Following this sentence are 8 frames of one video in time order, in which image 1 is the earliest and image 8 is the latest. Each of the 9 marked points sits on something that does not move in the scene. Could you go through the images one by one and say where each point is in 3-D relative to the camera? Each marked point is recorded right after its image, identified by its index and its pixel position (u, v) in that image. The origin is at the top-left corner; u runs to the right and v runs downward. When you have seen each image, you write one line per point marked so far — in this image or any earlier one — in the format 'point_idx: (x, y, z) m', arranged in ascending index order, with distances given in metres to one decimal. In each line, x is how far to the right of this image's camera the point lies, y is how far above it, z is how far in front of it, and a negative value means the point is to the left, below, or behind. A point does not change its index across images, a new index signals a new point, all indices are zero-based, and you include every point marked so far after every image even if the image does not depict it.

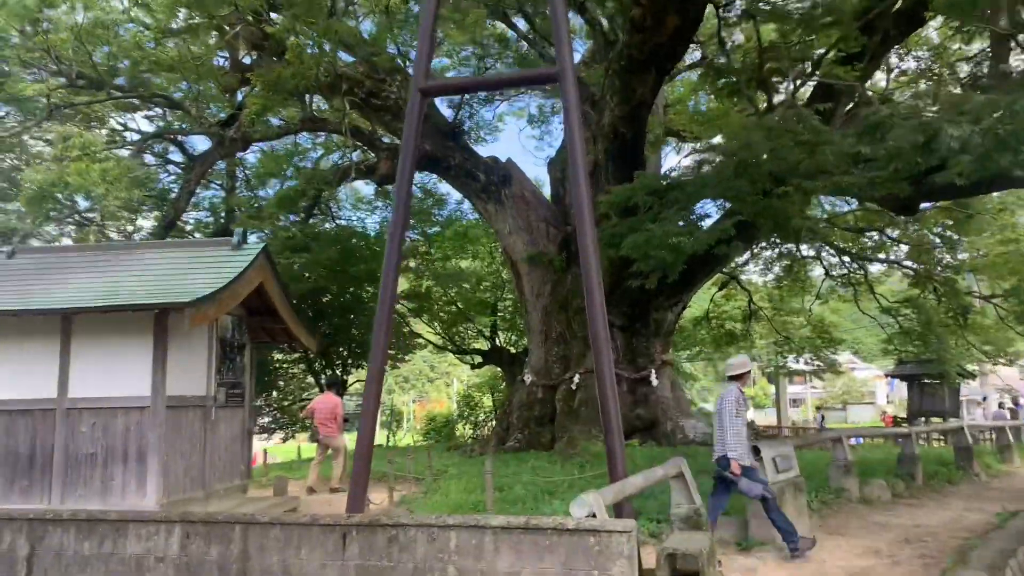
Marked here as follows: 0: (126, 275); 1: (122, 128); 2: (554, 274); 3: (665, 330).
0: (-3.3, +0.1, +6.7) m
1: (-7.0, +2.9, +14.4) m
2: (+0.8, +0.2, +14.5) m
3: (+2.7, -0.7, +14.0) m
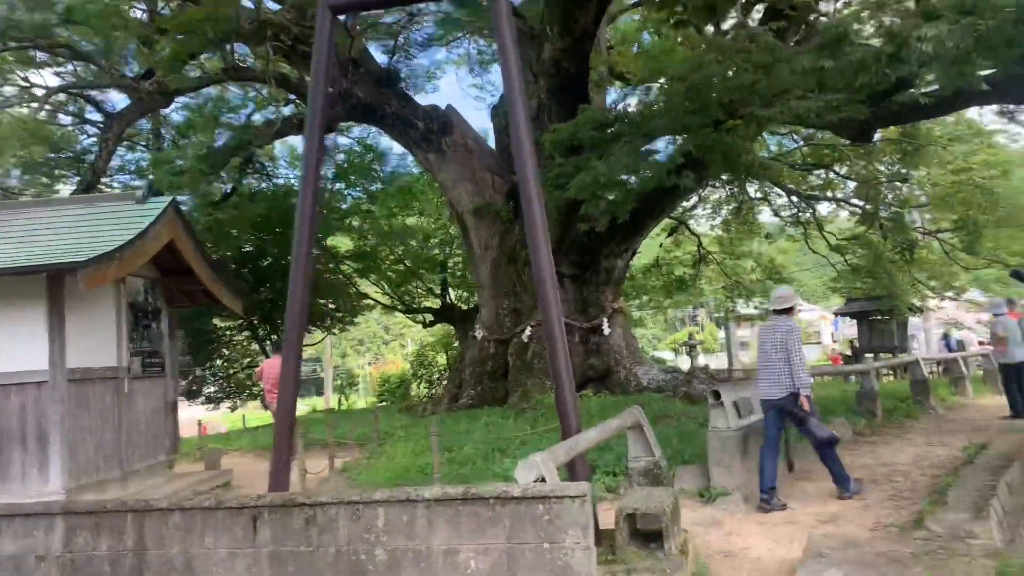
0: (-3.7, +0.4, +6.0) m
1: (-8.1, +3.4, +13.2) m
2: (-0.2, +1.1, +14.0) m
3: (+1.8, +0.2, +13.6) m
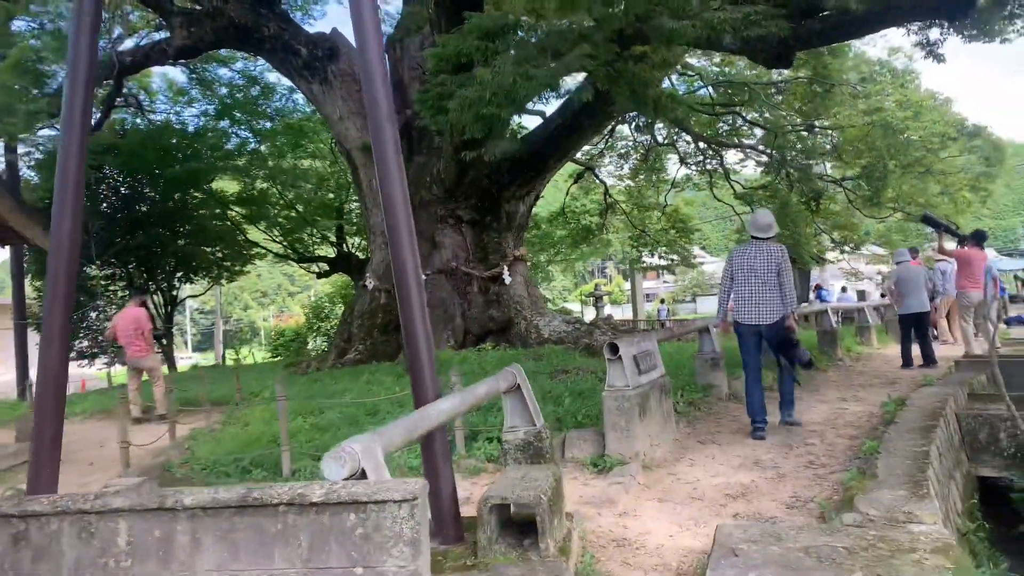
0: (-4.6, +0.8, +4.6) m
1: (-9.6, +4.2, +11.1) m
2: (-1.9, +2.0, +12.8) m
3: (+0.1, +1.1, +12.7) m
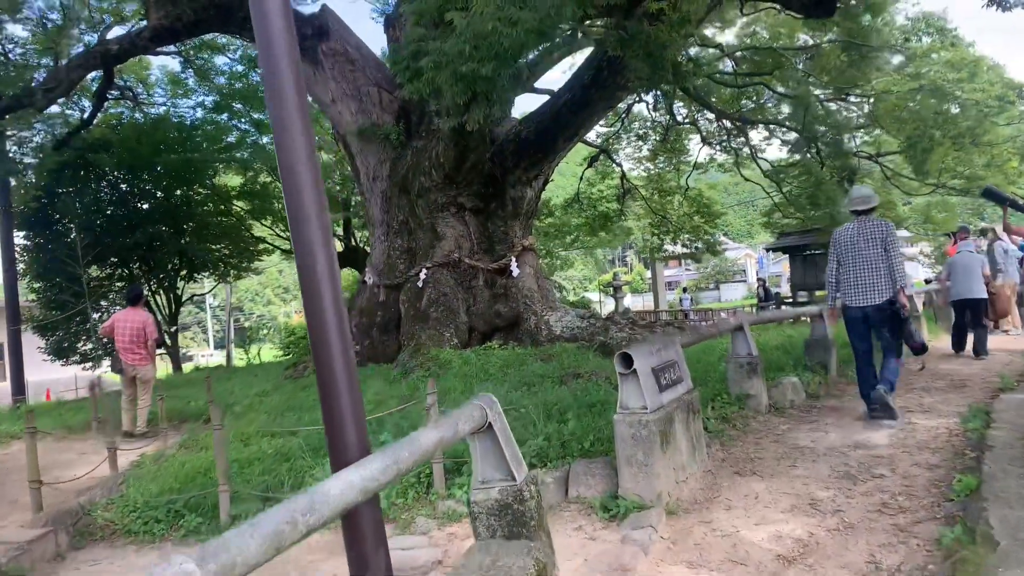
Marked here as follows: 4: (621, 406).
0: (-4.7, +0.7, +3.7) m
1: (-9.6, +4.1, +10.3) m
2: (-1.8, +2.1, +11.9) m
3: (+0.2, +1.2, +11.7) m
4: (+0.5, -0.6, +3.7) m
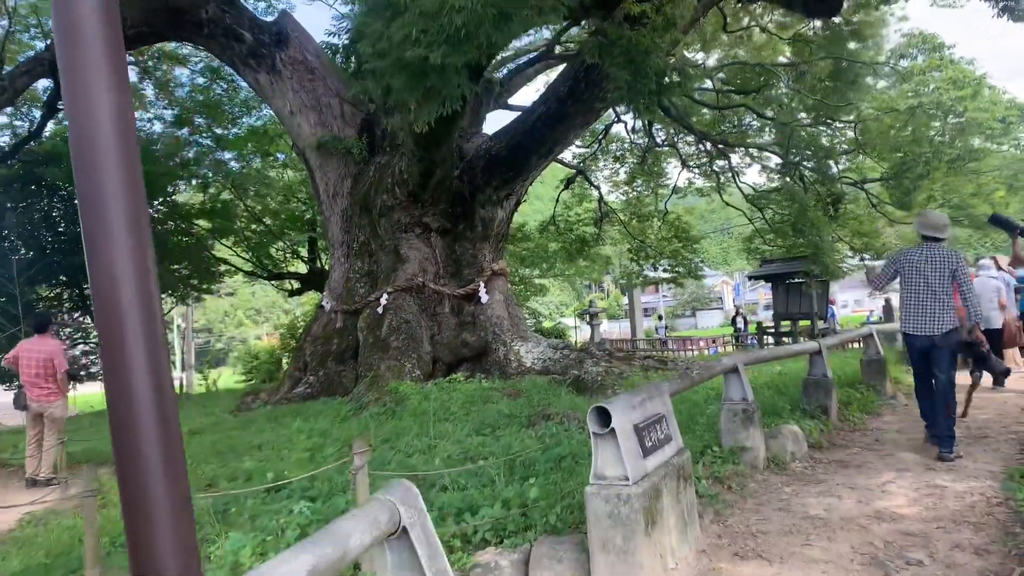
0: (-4.8, +0.6, +2.8) m
1: (-10.0, +3.9, +9.4) m
2: (-2.2, +1.7, +11.1) m
3: (-0.2, +0.8, +11.0) m
4: (+0.3, -0.7, +2.9) m
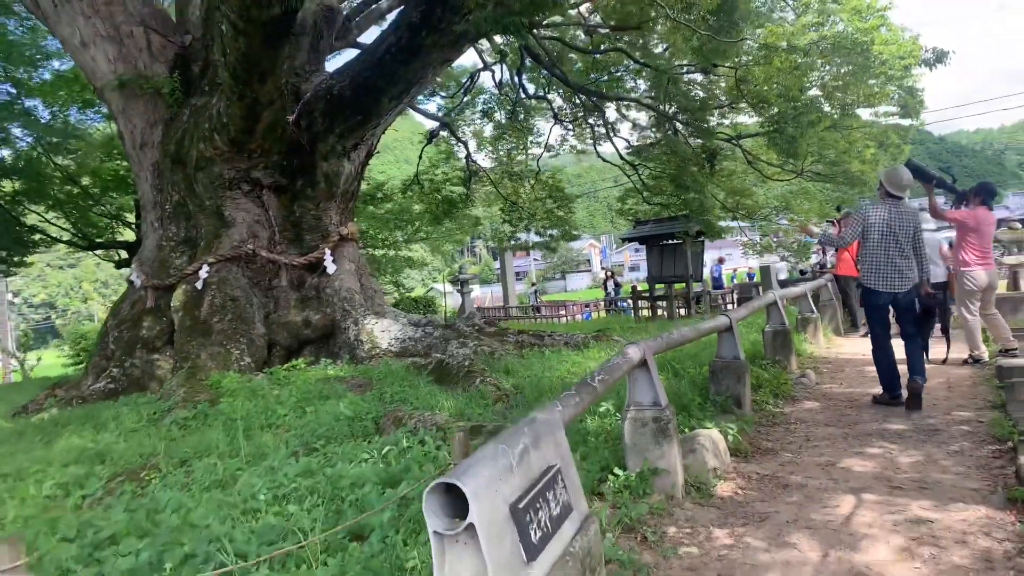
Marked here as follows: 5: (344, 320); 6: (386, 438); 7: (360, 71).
0: (-5.2, +0.6, +0.6) m
1: (-11.4, +4.0, +6.1) m
2: (-4.0, +2.0, +9.1) m
3: (-1.9, +1.2, +9.3) m
4: (-0.1, -0.6, +1.6) m
5: (-1.8, -0.3, +8.6) m
6: (-0.7, -0.9, +4.7) m
7: (-1.5, +2.2, +7.9) m
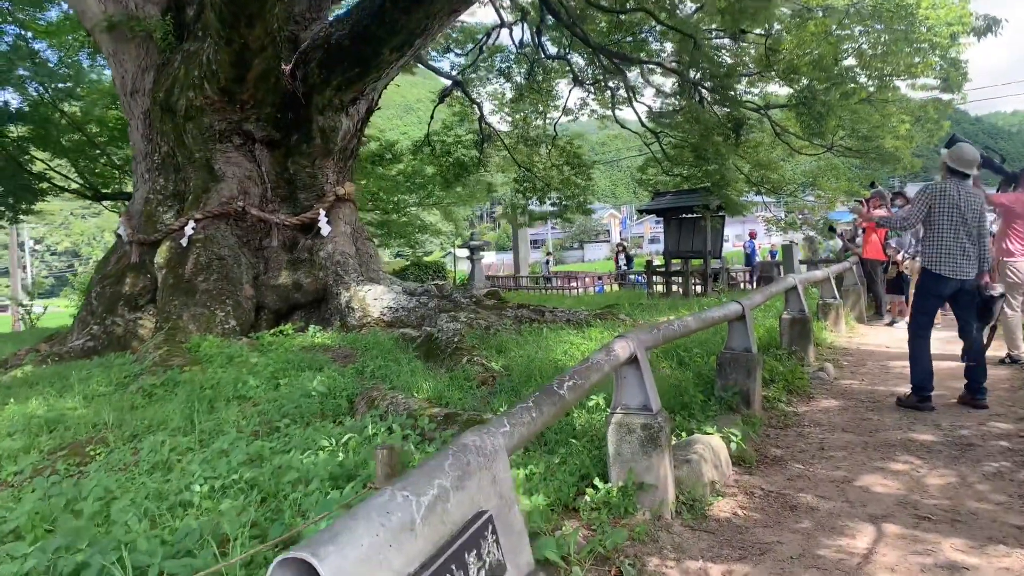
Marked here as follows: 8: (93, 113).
0: (-5.4, +0.8, +0.2) m
1: (-11.2, +4.6, +5.7) m
2: (-3.8, +2.5, +8.6) m
3: (-1.9, +1.6, +8.8) m
4: (-0.3, -0.6, +1.1) m
5: (-1.8, 0.0, +8.2) m
6: (-0.8, -0.7, +4.2) m
7: (-1.4, +2.5, +7.4) m
8: (-8.4, +3.5, +15.9) m
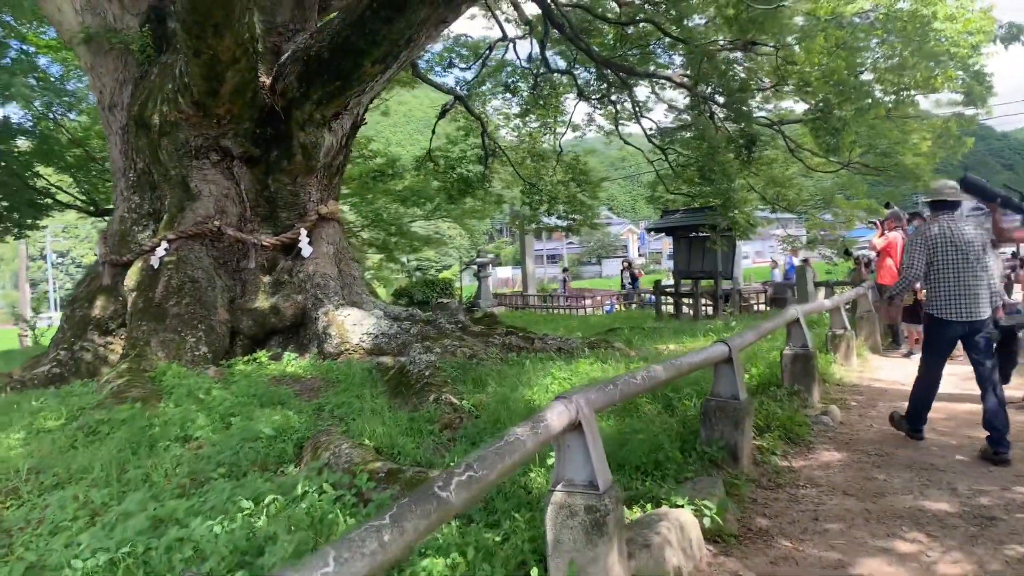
0: (-5.7, +0.7, -0.2) m
1: (-11.4, +4.5, +5.6) m
2: (-3.9, +2.3, +8.3) m
3: (-1.9, +1.3, +8.4) m
4: (-0.6, -0.7, +0.6) m
5: (-1.9, -0.2, +7.8) m
6: (-1.0, -0.9, +3.8) m
7: (-1.5, +2.3, +7.0) m
8: (-8.2, +3.2, +15.7) m
